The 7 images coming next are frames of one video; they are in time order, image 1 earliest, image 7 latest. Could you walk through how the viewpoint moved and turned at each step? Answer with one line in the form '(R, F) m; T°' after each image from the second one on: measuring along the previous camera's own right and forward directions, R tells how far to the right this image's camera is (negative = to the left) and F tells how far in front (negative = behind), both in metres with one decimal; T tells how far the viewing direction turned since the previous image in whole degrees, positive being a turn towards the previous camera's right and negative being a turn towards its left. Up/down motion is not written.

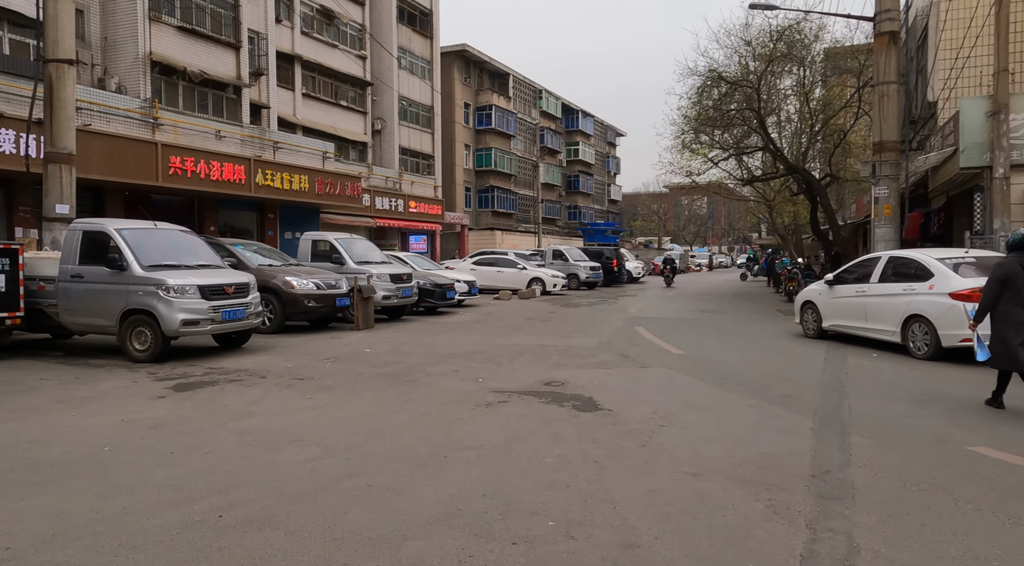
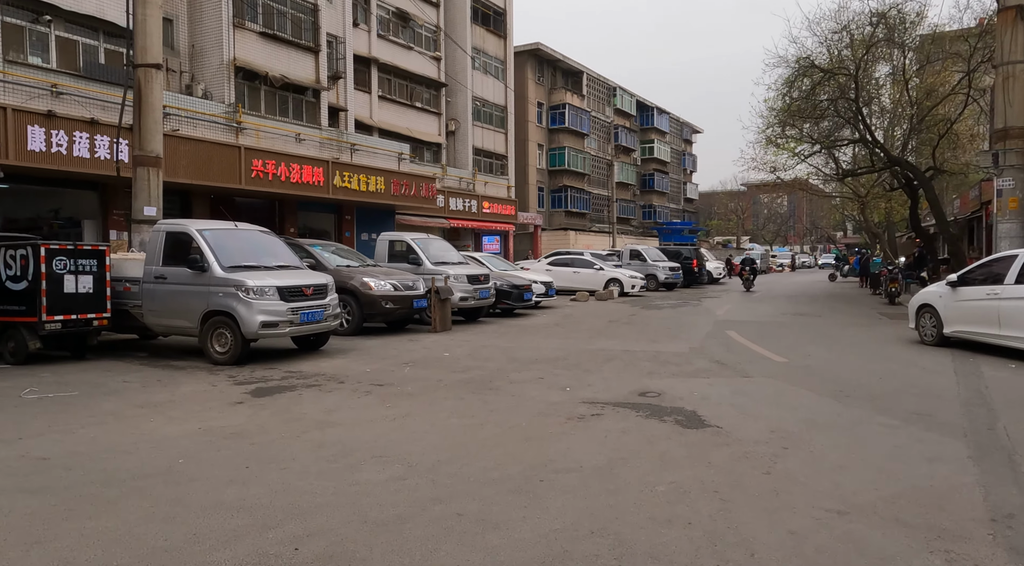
(-0.2, +0.5) m; -5°
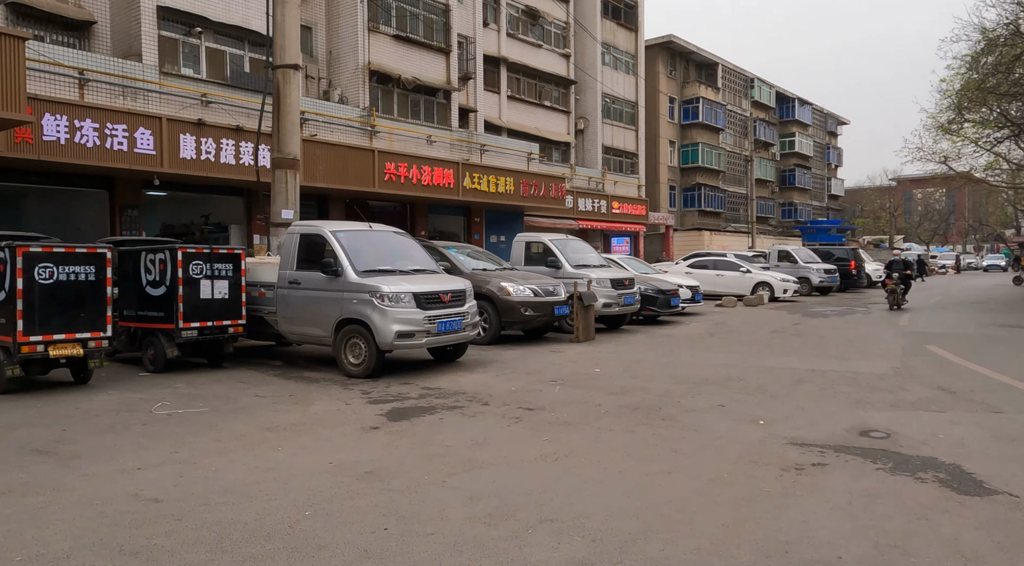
(-0.4, +1.1) m; -9°
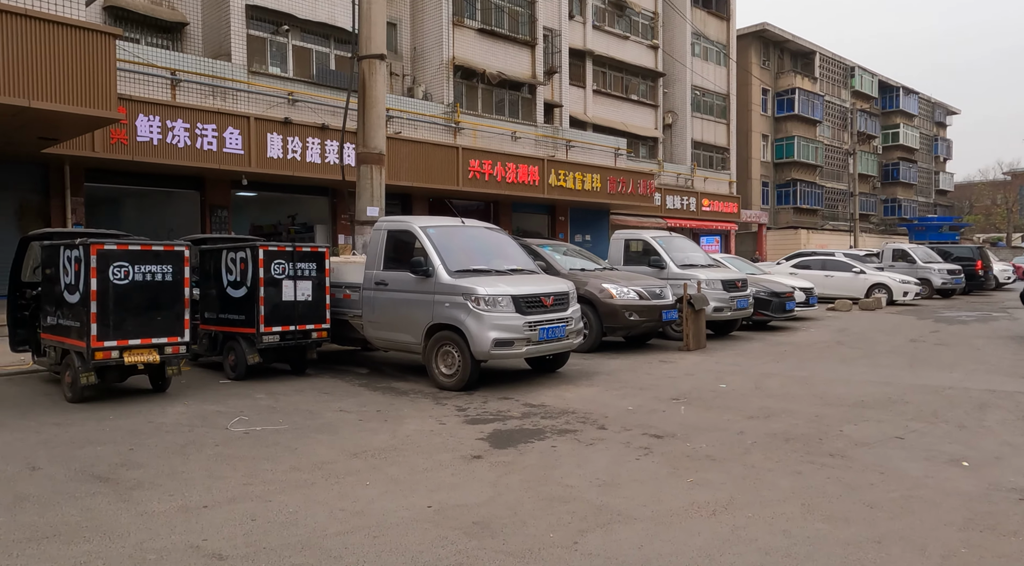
(-0.3, +1.0) m; -6°
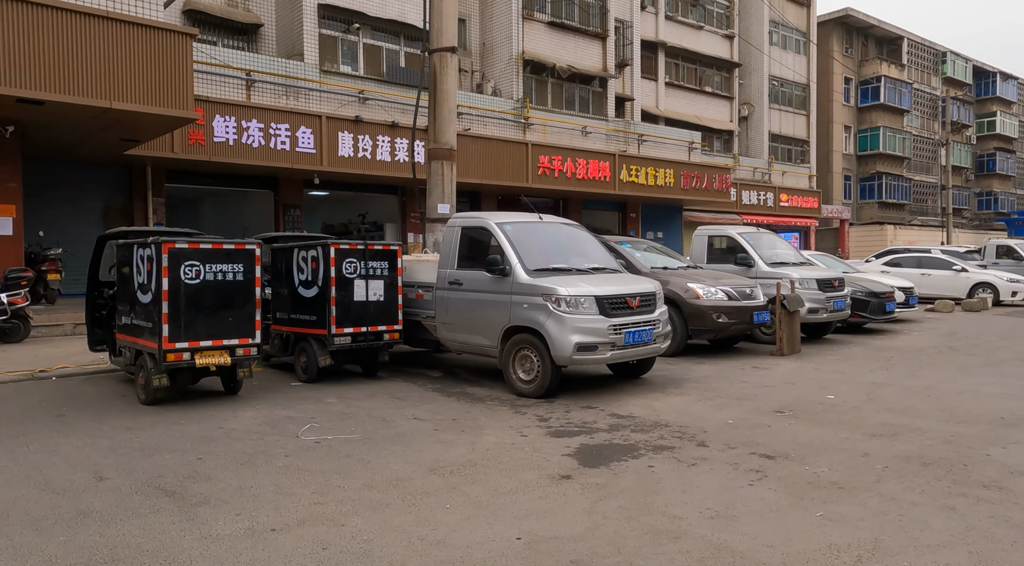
(-0.2, +0.5) m; -5°
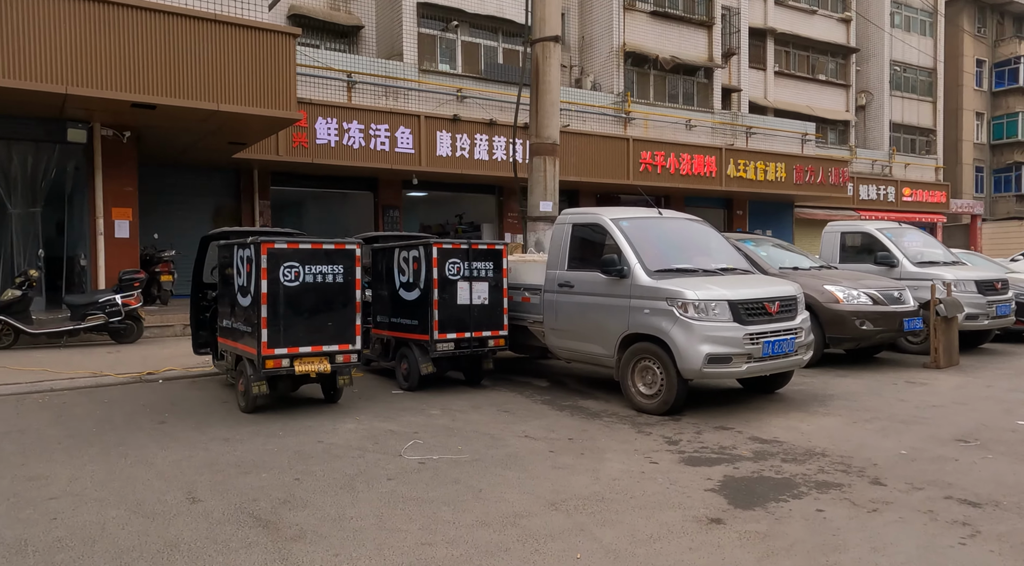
(-0.2, +0.7) m; -7°
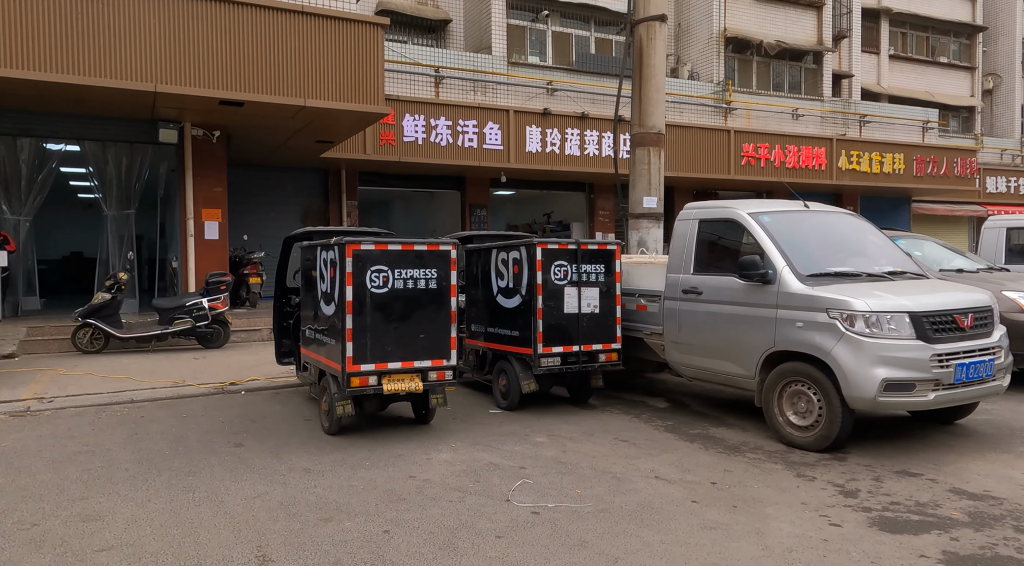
(-0.3, +1.0) m; -6°
